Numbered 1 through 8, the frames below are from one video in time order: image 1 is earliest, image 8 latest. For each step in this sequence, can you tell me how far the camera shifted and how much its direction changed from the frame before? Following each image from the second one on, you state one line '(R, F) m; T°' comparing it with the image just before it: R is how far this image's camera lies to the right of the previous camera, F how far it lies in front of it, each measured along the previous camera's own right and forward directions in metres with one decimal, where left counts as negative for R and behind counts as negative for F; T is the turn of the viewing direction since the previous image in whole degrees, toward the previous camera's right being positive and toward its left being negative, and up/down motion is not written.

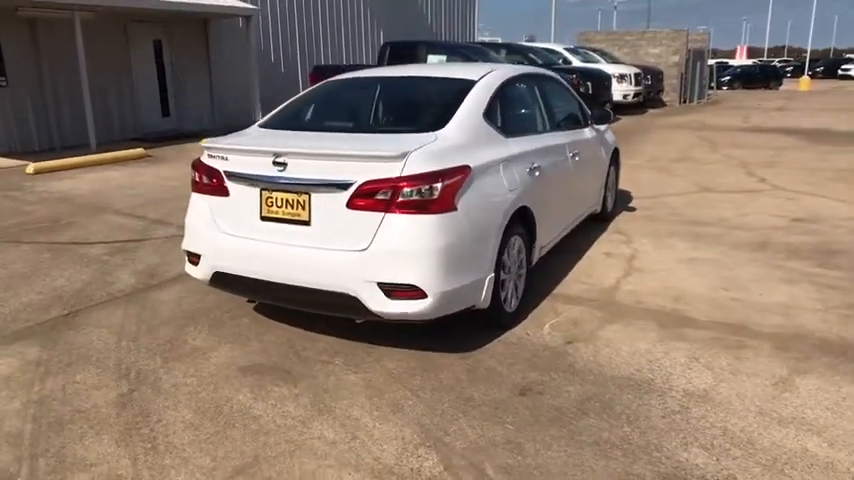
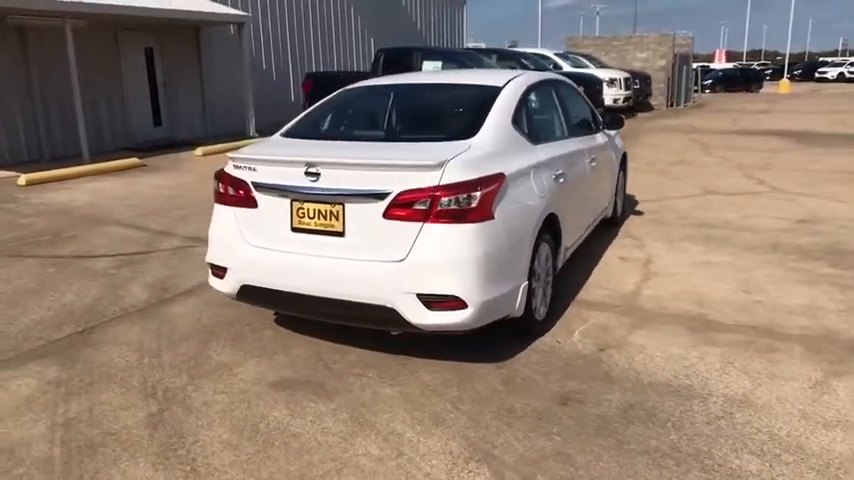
(-0.3, +0.1) m; +2°
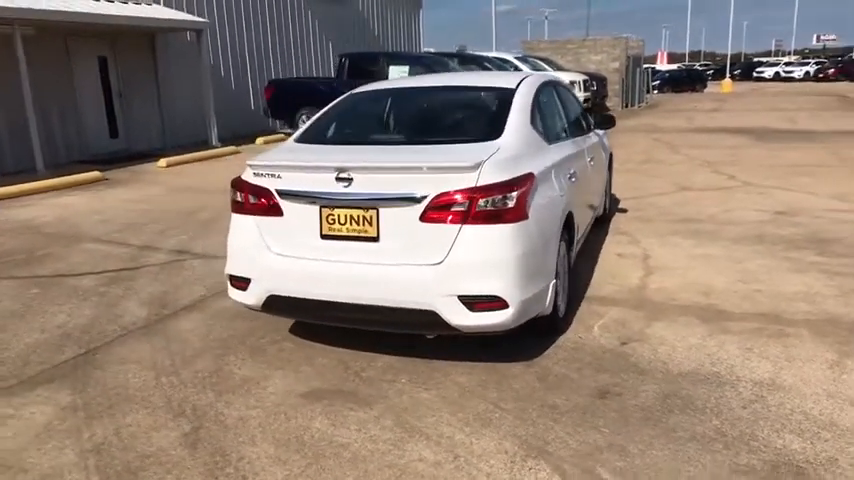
(-0.5, 0.0) m; +4°
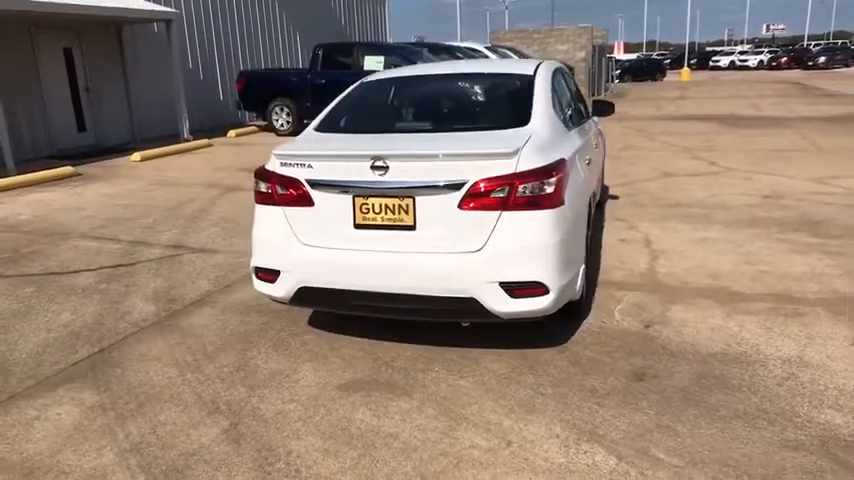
(-0.4, 0.0) m; +3°
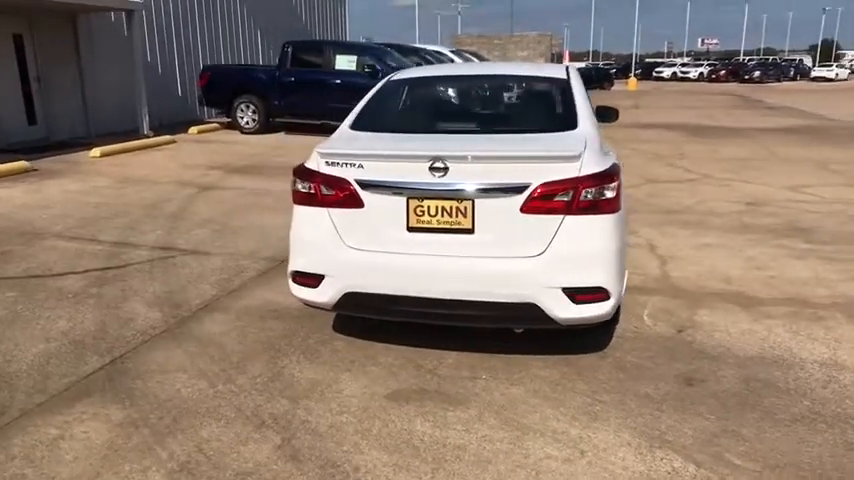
(-0.6, +0.1) m; +5°
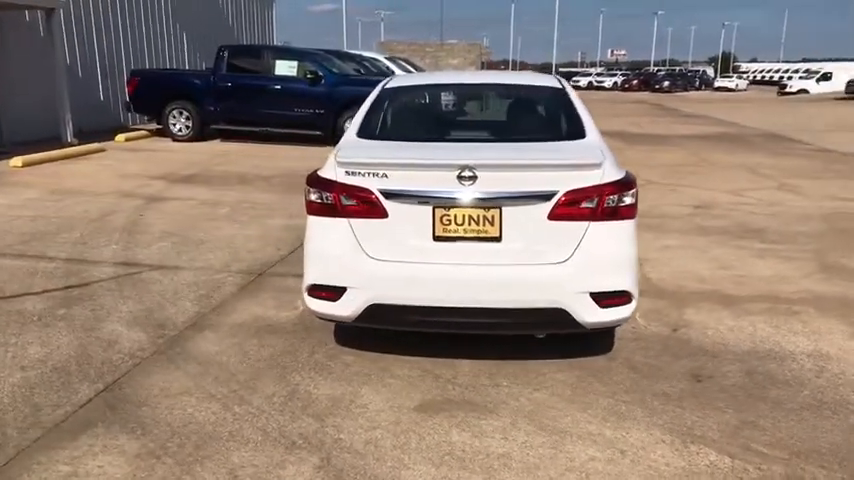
(-0.6, +0.1) m; +7°
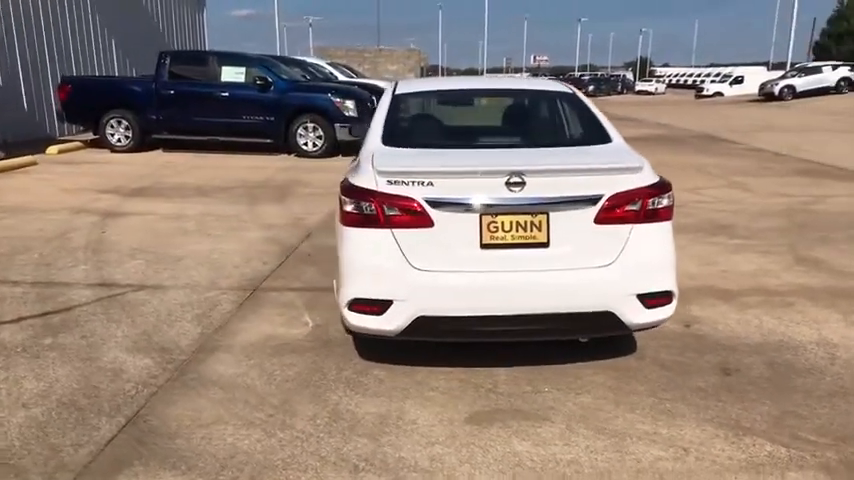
(-0.6, +0.1) m; +7°
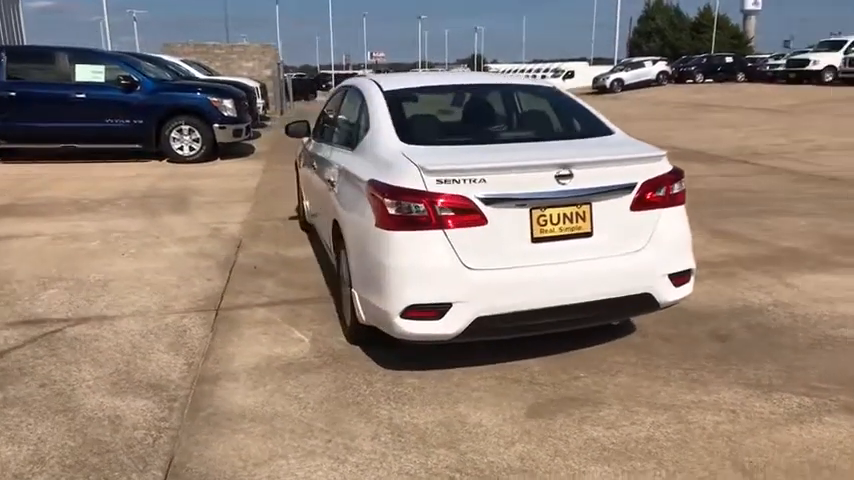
(-1.1, +0.2) m; +14°
